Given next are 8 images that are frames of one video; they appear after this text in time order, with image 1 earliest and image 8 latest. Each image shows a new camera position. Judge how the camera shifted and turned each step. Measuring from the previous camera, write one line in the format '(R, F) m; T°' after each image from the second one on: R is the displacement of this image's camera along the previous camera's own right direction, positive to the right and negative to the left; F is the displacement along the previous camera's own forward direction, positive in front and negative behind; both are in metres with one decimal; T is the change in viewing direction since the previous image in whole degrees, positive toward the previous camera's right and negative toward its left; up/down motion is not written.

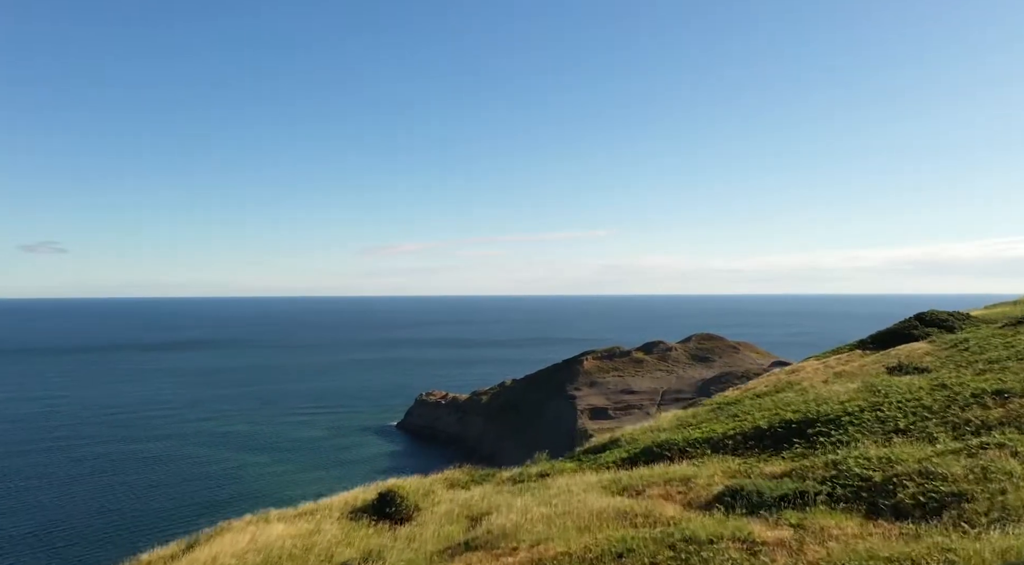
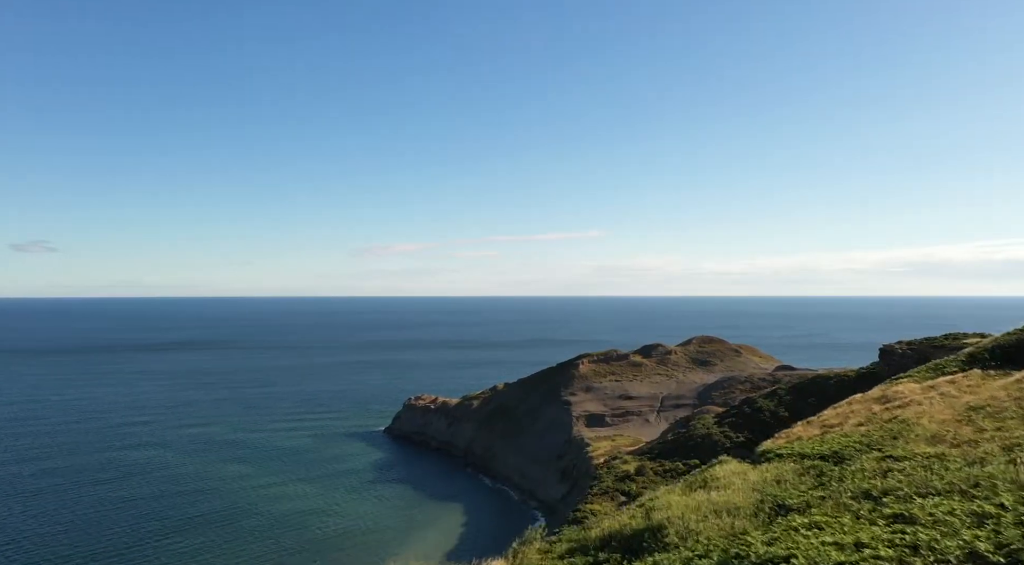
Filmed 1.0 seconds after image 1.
(+0.5, +4.4) m; 0°
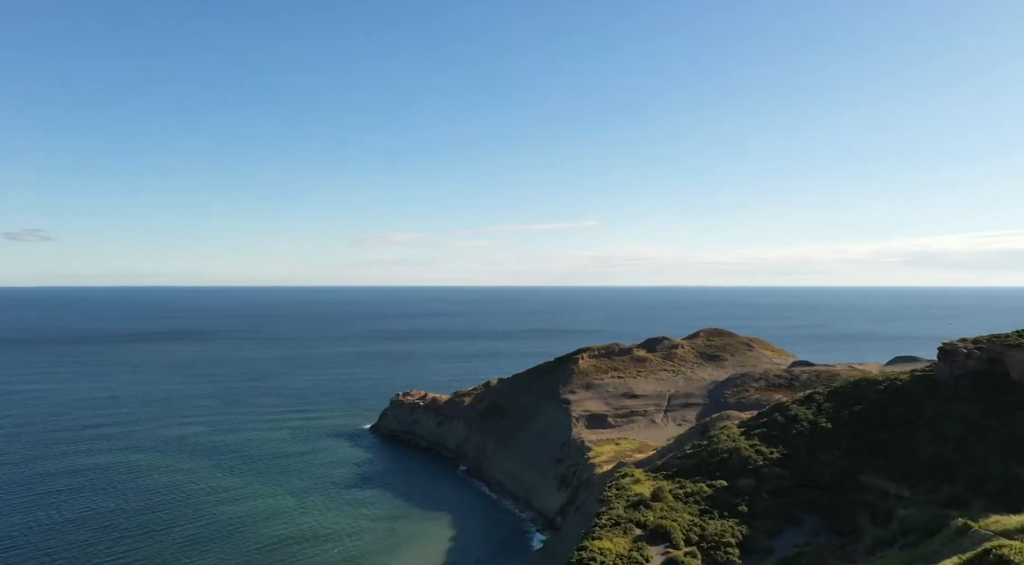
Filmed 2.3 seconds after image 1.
(+0.2, +7.0) m; 0°
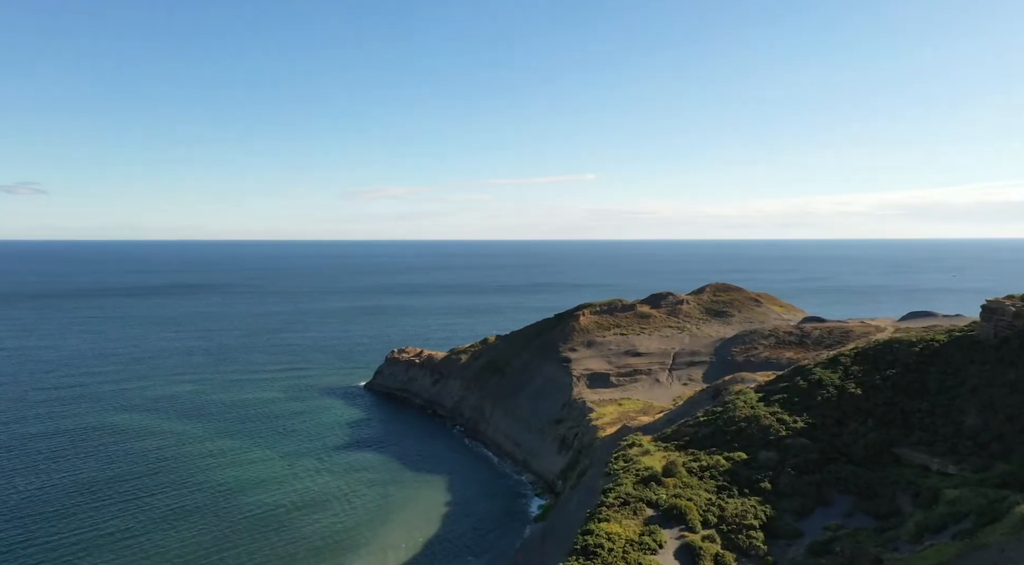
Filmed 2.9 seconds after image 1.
(+0.1, +3.7) m; 0°
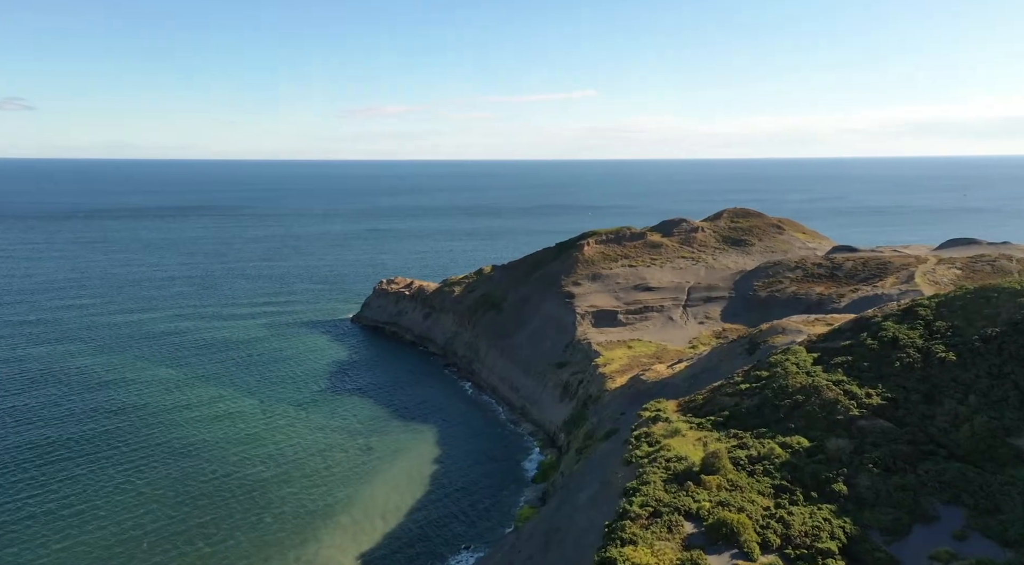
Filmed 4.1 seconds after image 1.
(+0.1, +7.7) m; 0°
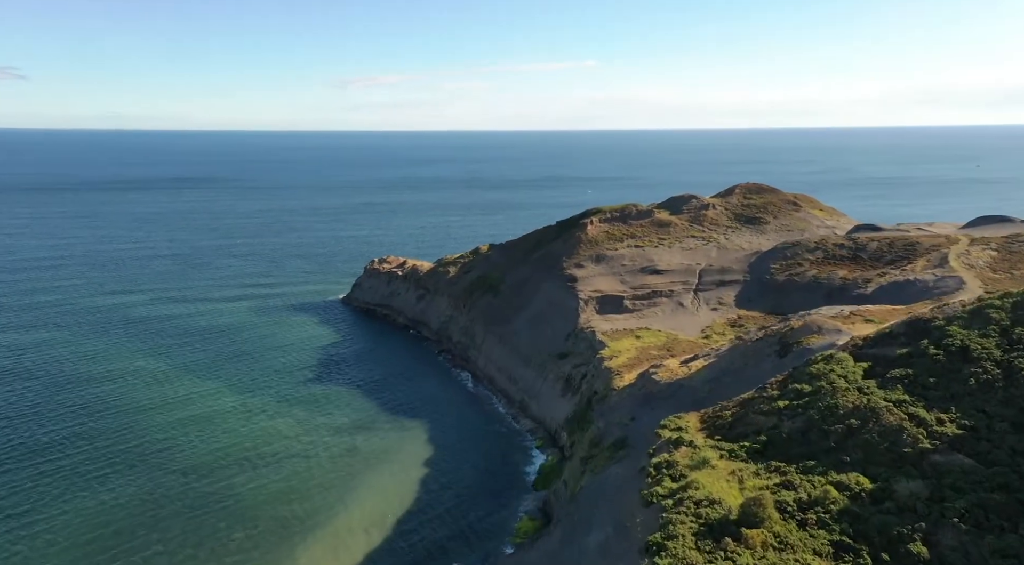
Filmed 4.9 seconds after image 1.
(+0.1, +4.7) m; 0°
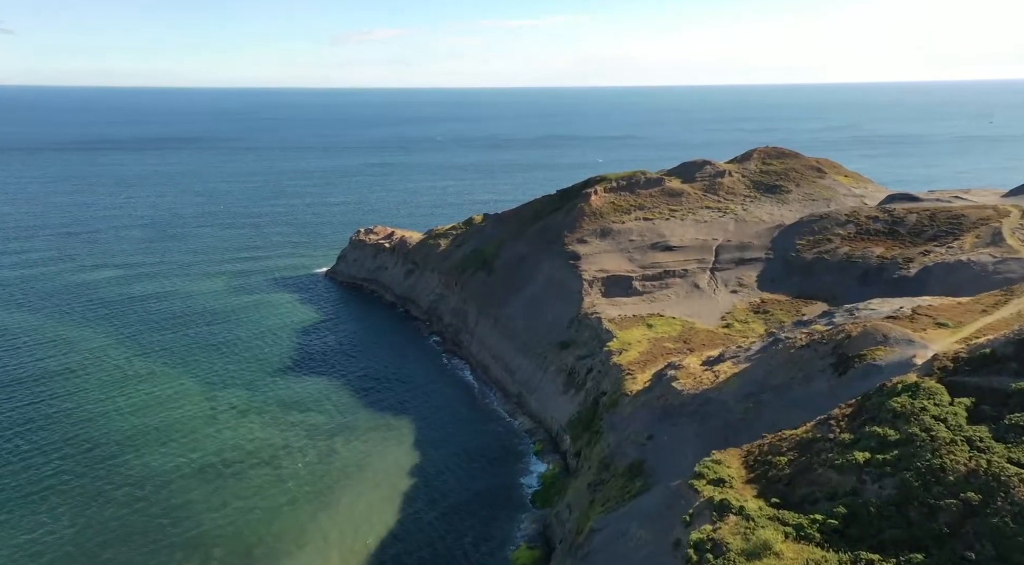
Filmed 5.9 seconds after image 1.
(+0.1, +6.3) m; 0°
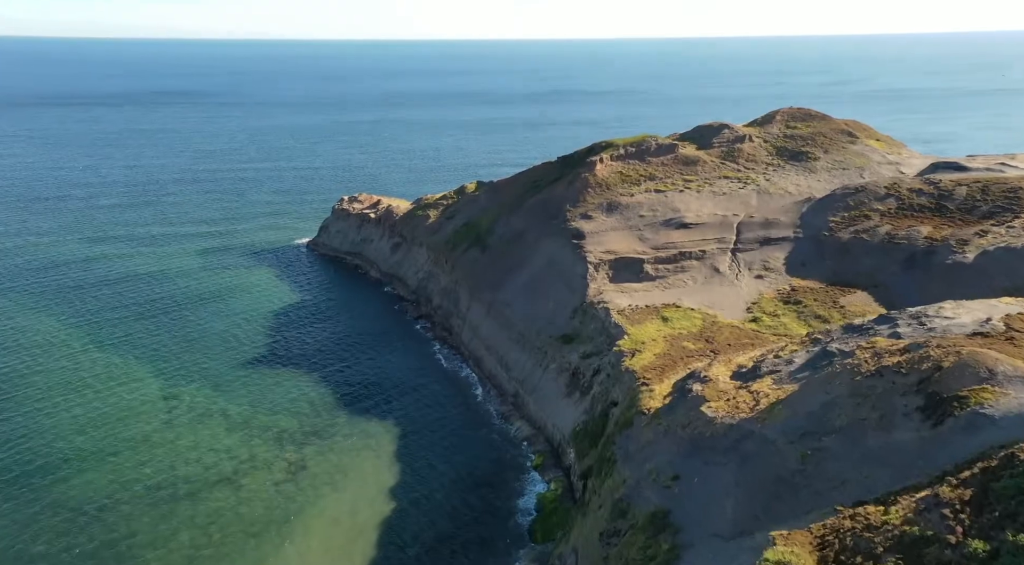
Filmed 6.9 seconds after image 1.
(+0.1, +6.2) m; 0°
